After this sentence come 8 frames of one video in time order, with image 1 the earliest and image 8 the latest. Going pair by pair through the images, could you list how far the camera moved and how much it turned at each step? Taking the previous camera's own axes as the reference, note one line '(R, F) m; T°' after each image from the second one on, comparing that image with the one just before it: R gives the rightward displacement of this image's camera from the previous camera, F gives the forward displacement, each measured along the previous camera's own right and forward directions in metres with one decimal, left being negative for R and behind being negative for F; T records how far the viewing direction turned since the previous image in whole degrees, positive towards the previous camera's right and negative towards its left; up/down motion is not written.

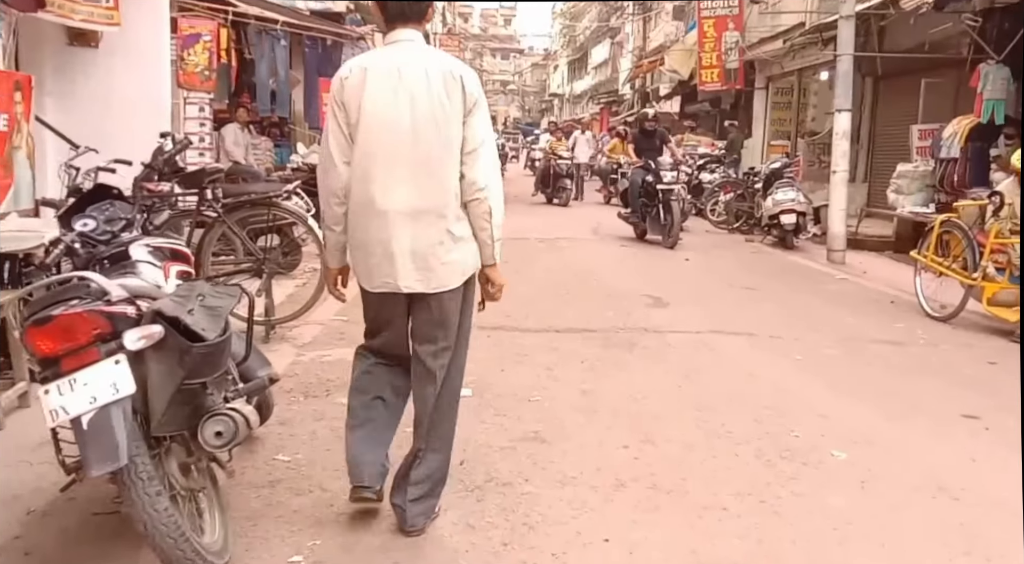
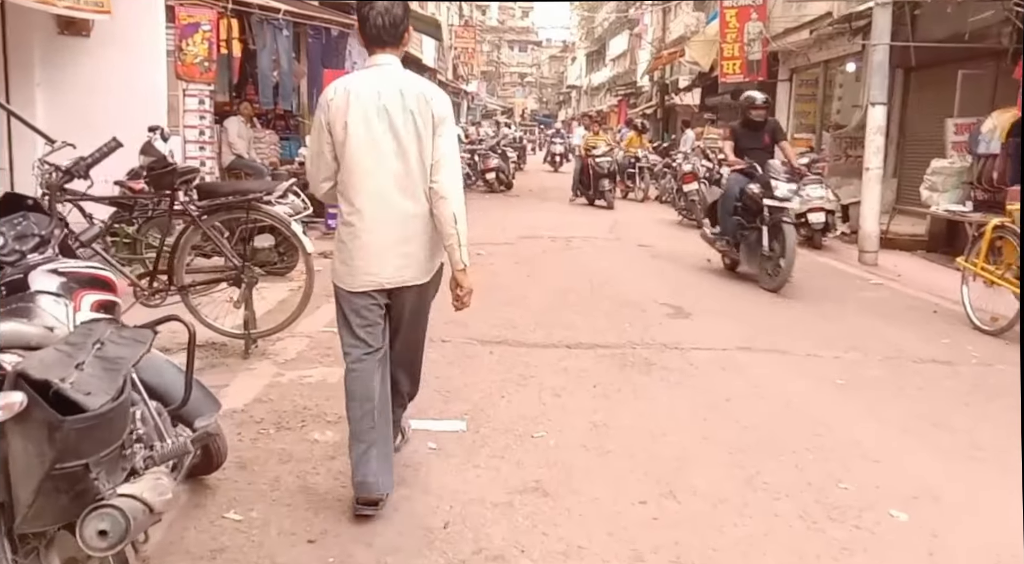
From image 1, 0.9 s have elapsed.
(+0.1, +0.5) m; -1°
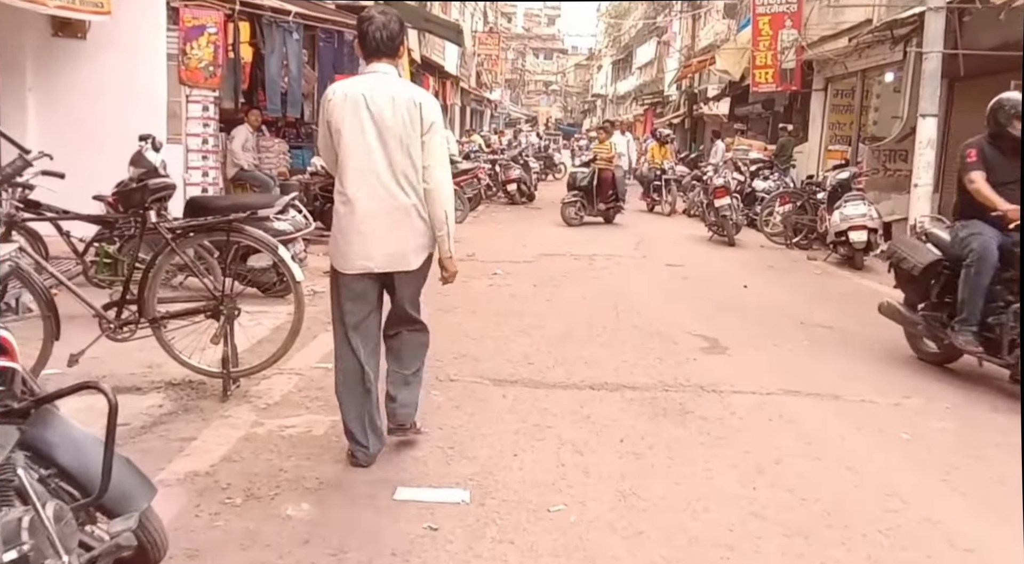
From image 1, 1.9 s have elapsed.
(0.0, +0.6) m; -2°
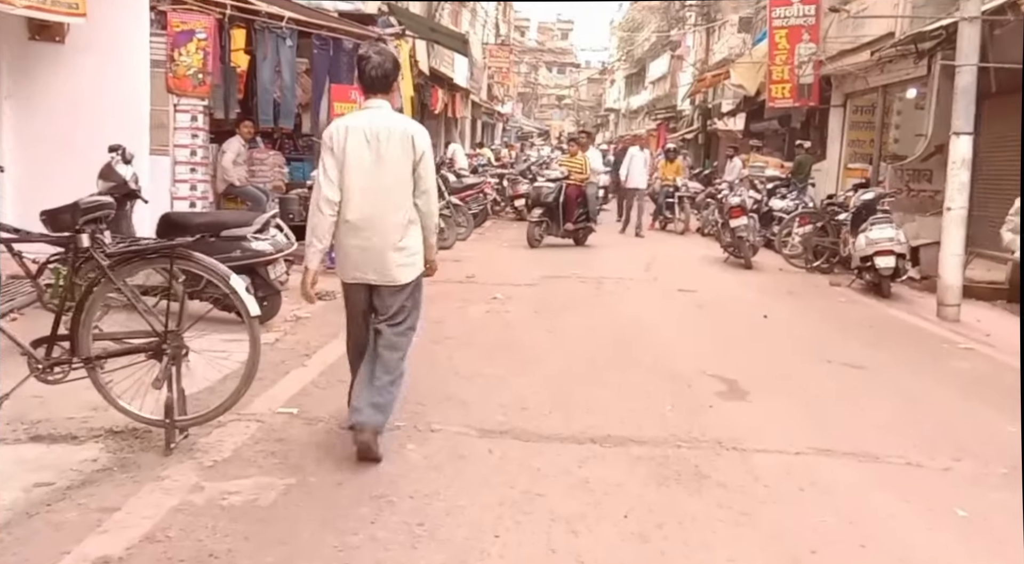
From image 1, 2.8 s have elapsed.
(+0.1, +0.6) m; -1°
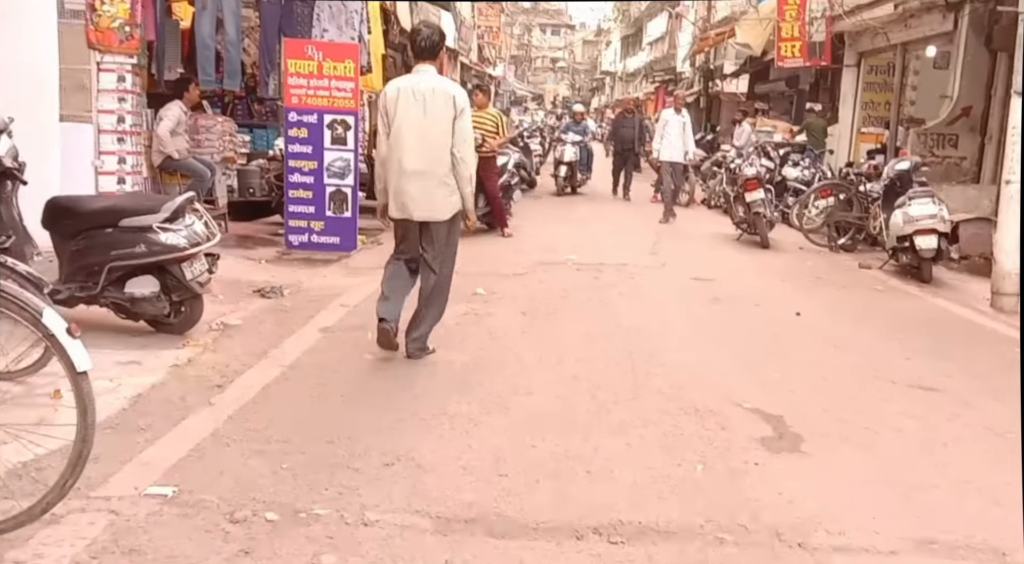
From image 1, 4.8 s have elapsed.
(+0.1, +1.3) m; 0°
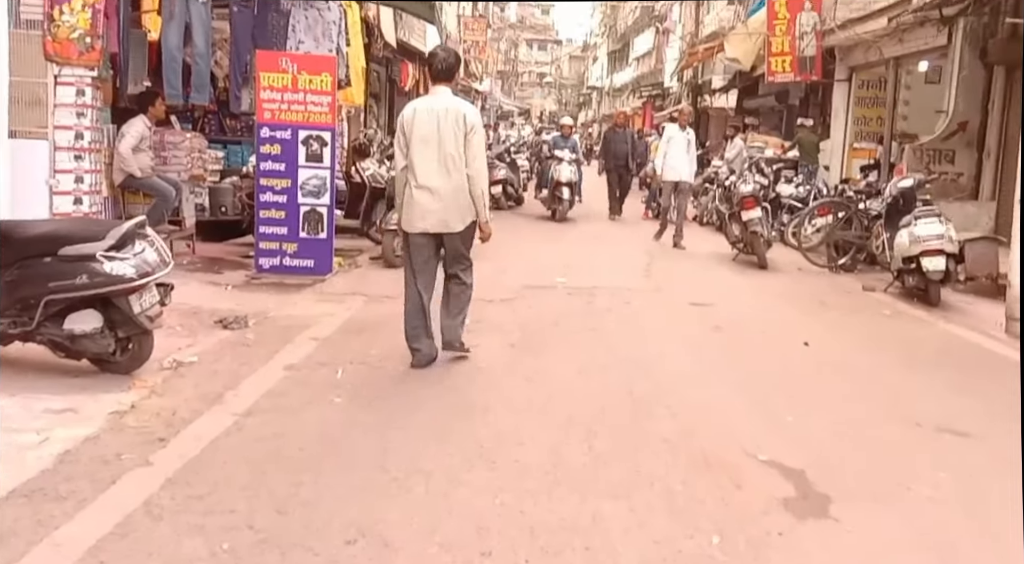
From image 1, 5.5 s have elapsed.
(0.0, +0.5) m; +1°
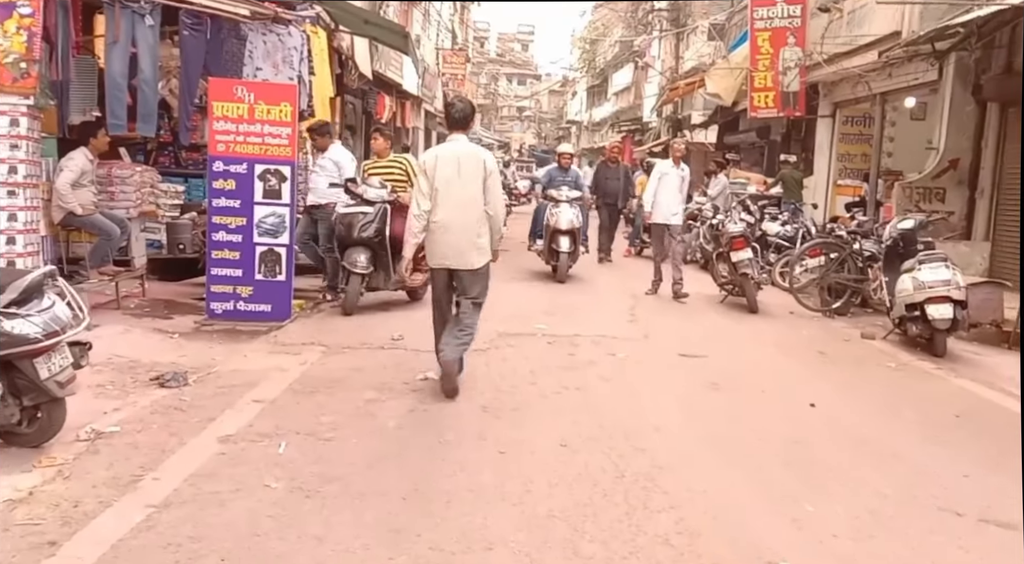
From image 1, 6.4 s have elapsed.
(0.0, +0.6) m; +1°
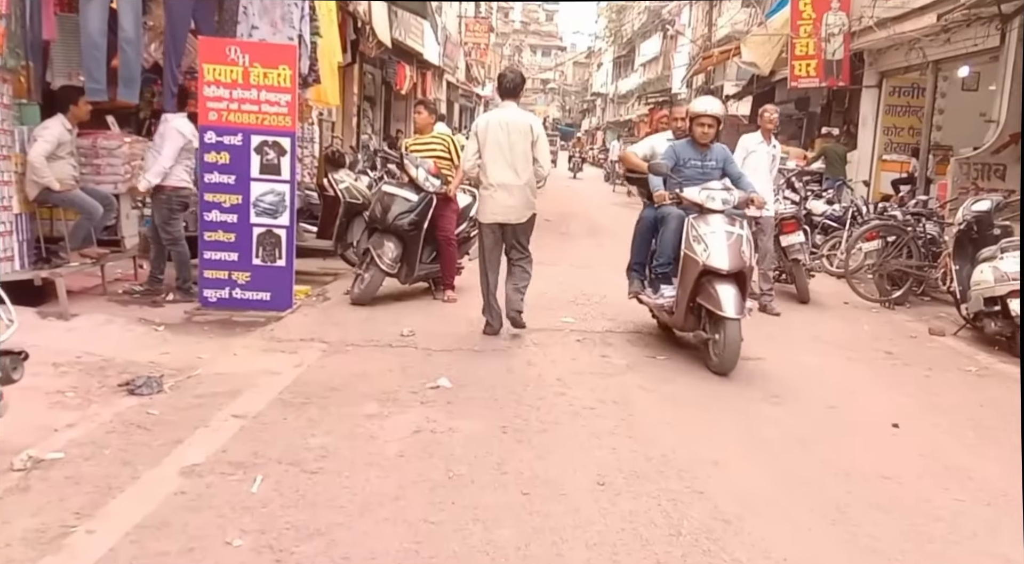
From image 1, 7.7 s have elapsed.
(0.0, +0.8) m; -2°
